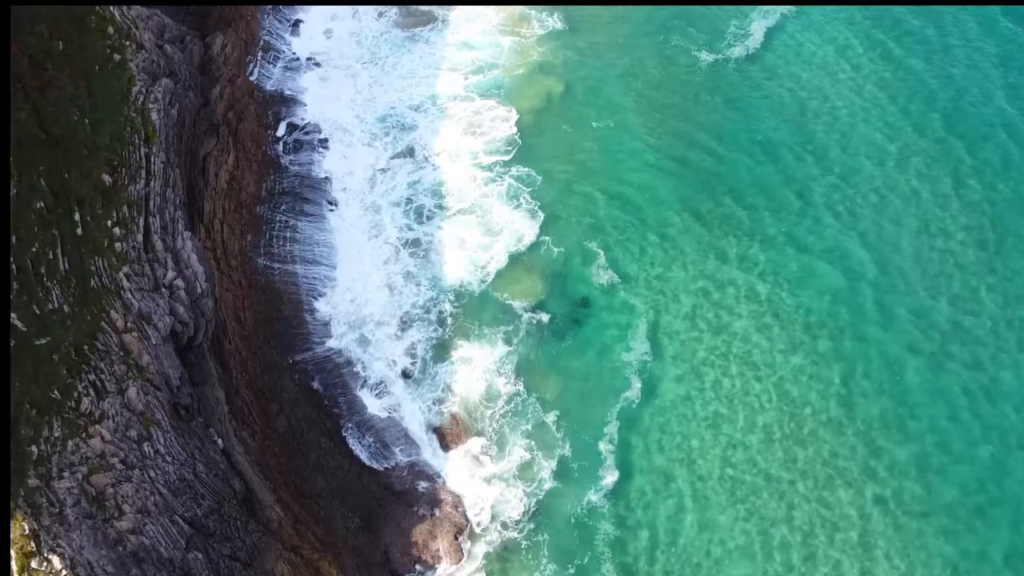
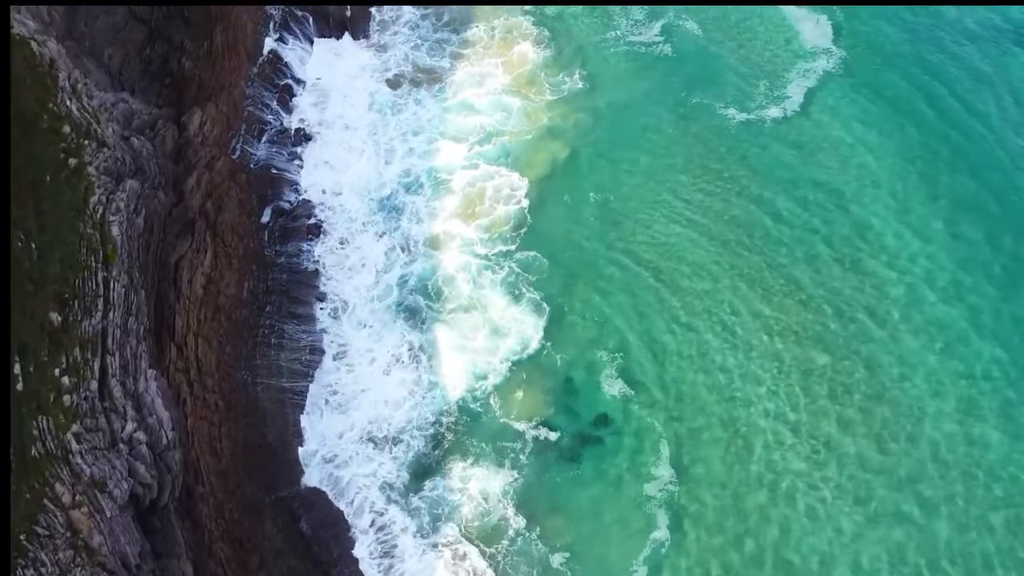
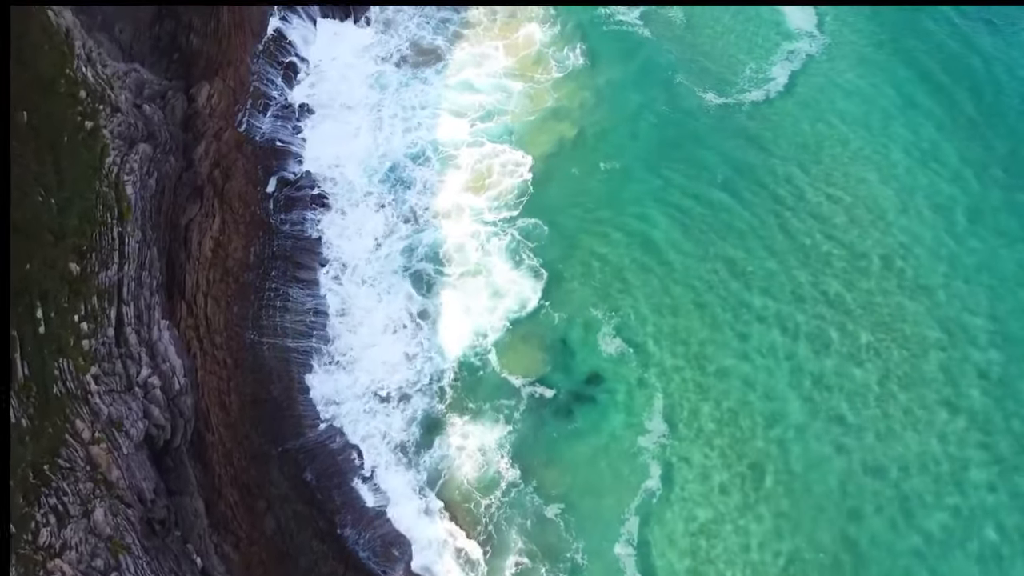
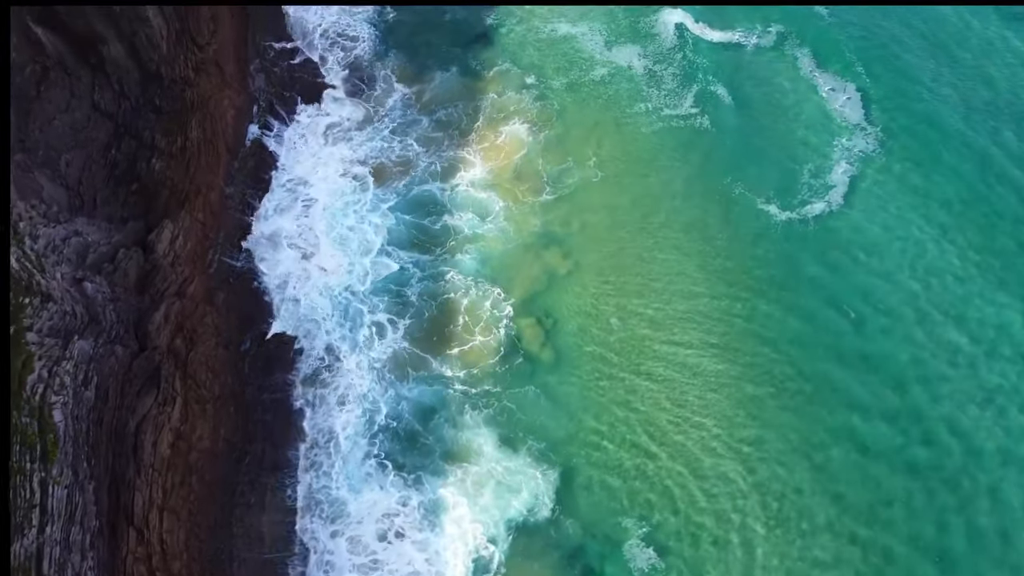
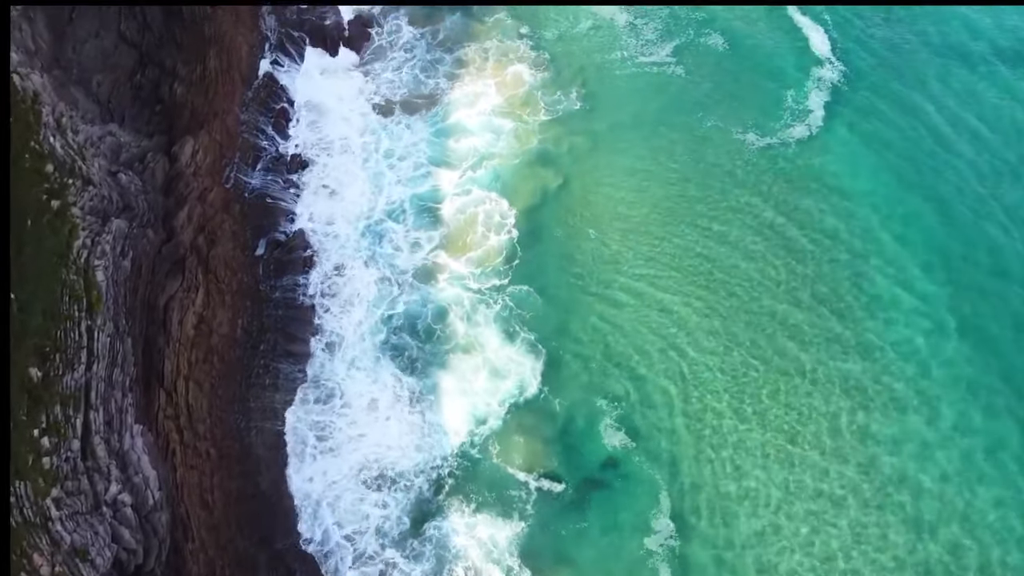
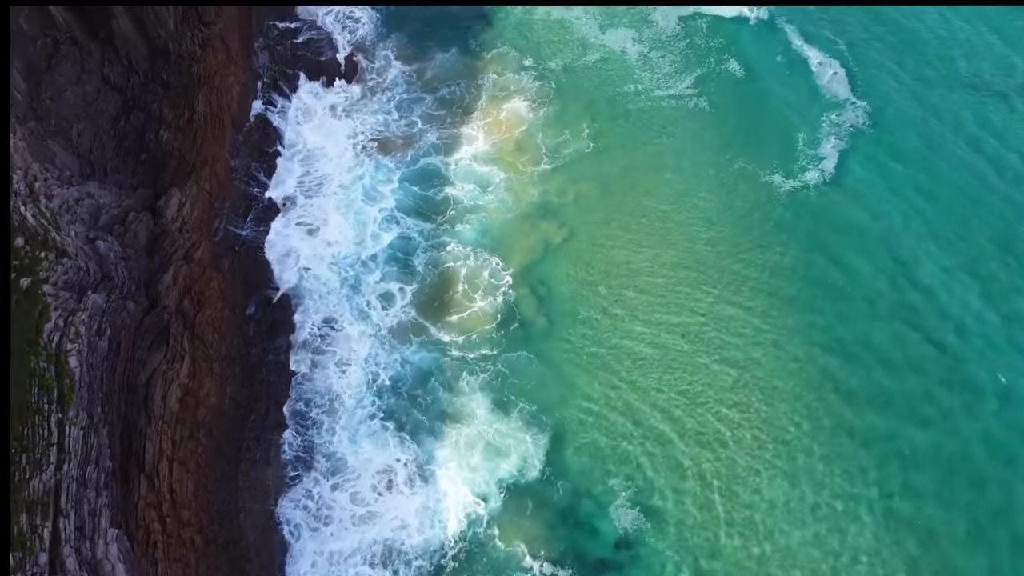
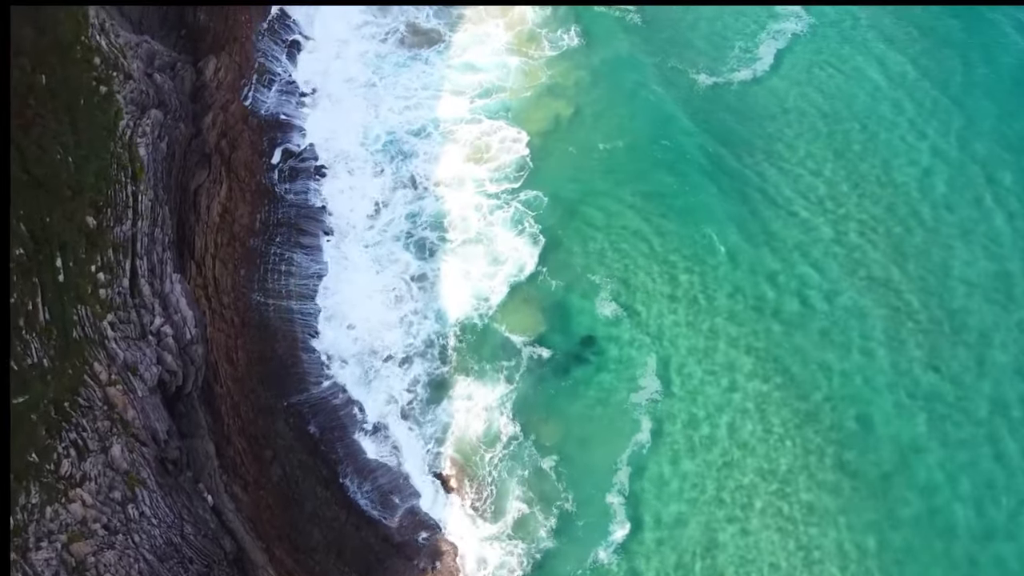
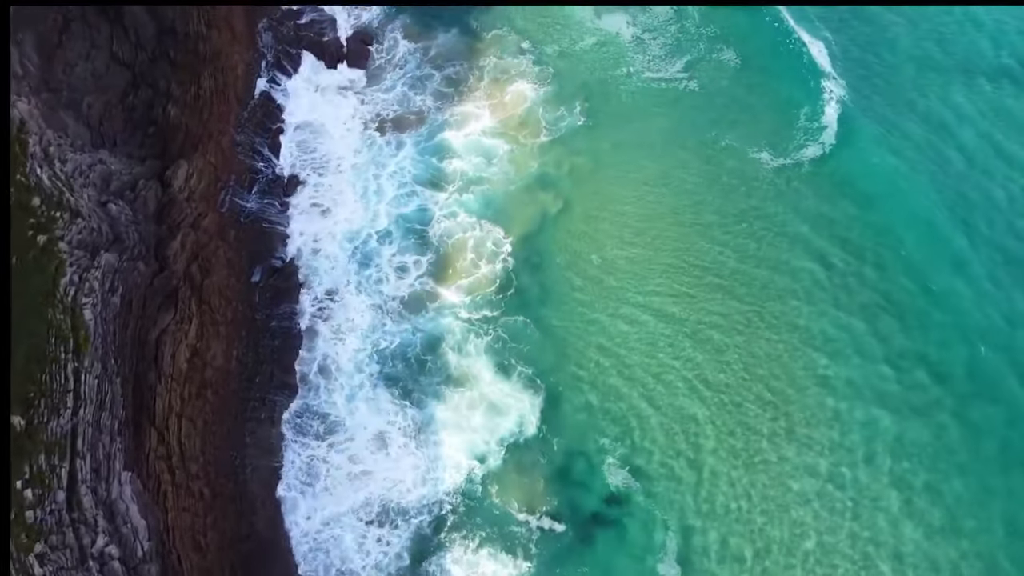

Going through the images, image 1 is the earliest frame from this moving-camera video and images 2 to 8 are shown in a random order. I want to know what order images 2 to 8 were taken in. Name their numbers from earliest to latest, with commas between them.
7, 3, 2, 5, 8, 6, 4
